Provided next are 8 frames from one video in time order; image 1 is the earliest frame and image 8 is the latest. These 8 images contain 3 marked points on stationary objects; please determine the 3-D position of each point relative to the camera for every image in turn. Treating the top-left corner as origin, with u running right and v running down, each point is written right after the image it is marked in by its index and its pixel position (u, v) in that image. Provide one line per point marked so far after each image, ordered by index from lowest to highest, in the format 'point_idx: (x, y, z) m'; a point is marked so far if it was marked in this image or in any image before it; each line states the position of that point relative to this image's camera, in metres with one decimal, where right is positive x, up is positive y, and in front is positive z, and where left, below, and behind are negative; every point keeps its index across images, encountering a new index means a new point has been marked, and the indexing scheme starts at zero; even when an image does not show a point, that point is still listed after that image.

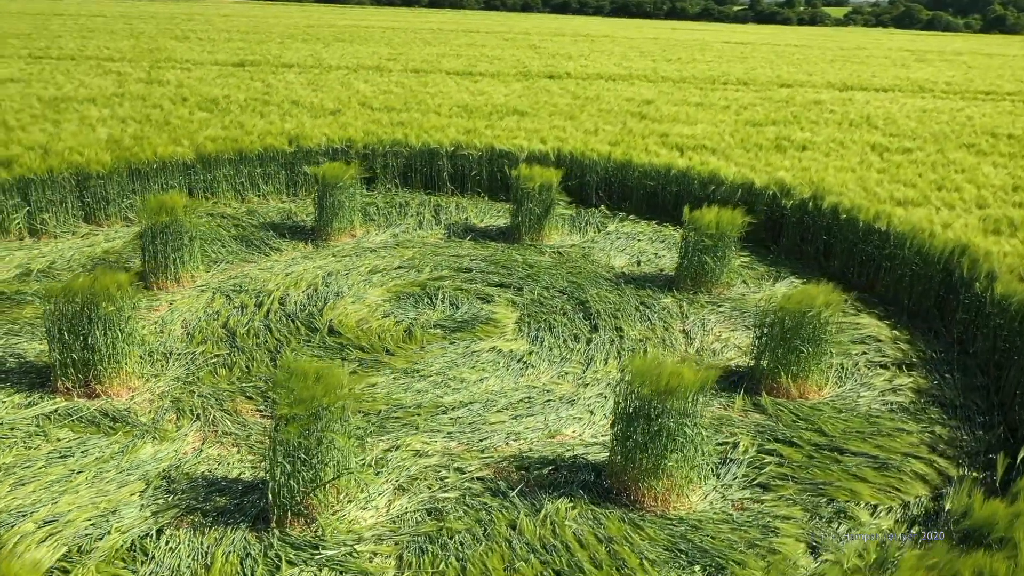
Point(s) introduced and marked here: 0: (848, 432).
0: (+1.7, -0.7, +4.2) m
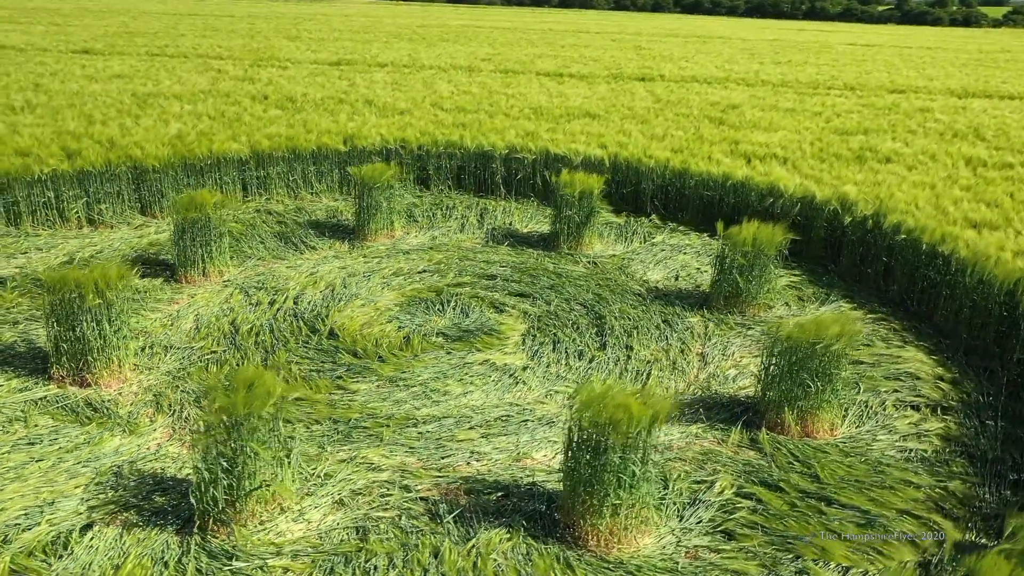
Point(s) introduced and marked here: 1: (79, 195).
0: (+1.5, -0.9, +3.7) m
1: (-3.7, +0.8, +6.8) m
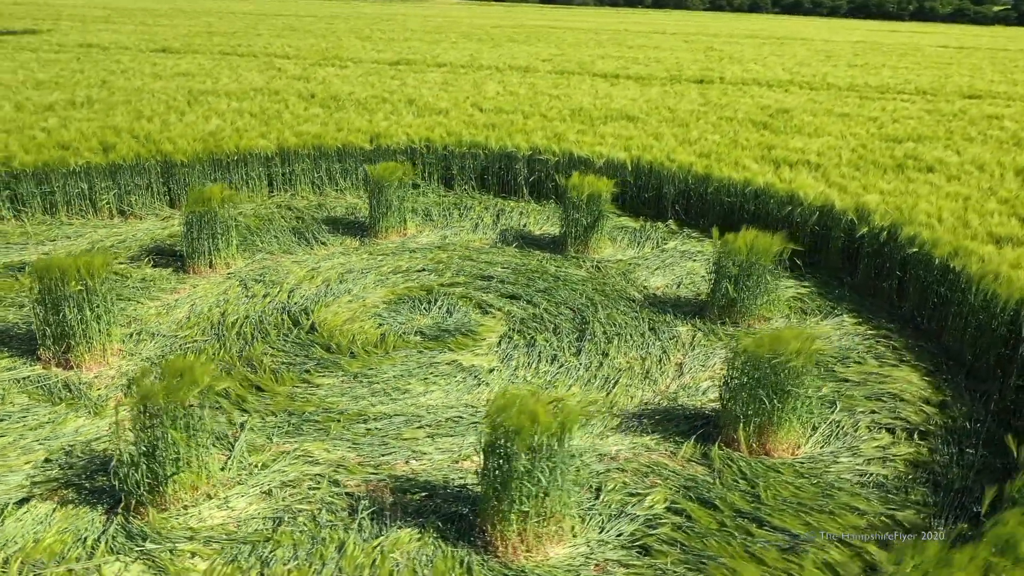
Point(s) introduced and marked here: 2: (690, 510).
0: (+1.2, -0.9, +3.6) m
1: (-3.6, +0.9, +7.2) m
2: (+0.8, -1.0, +3.5) m
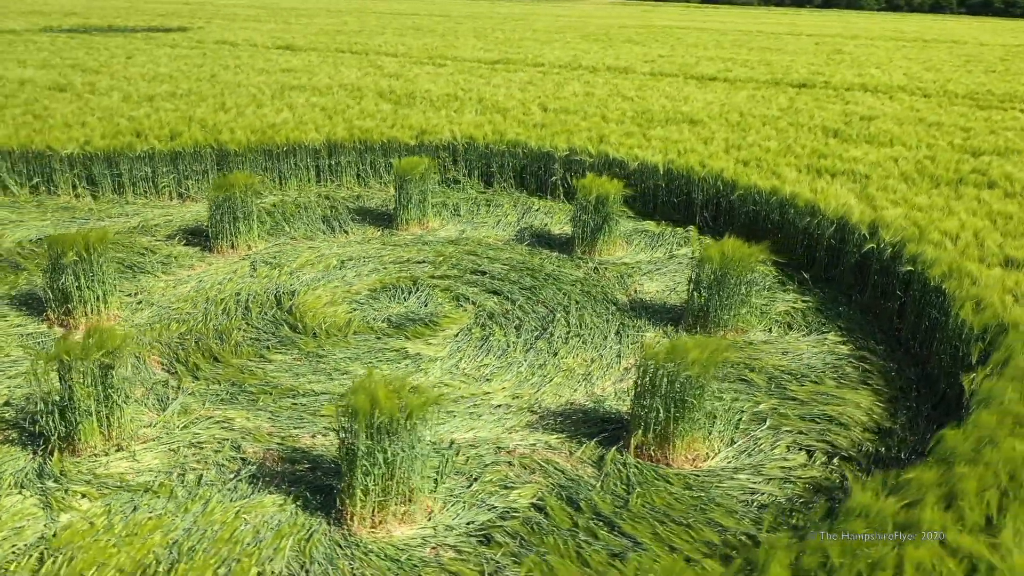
0: (+0.6, -1.0, +3.6) m
1: (-3.3, +1.1, +7.9) m
2: (+0.2, -1.0, +3.6) m
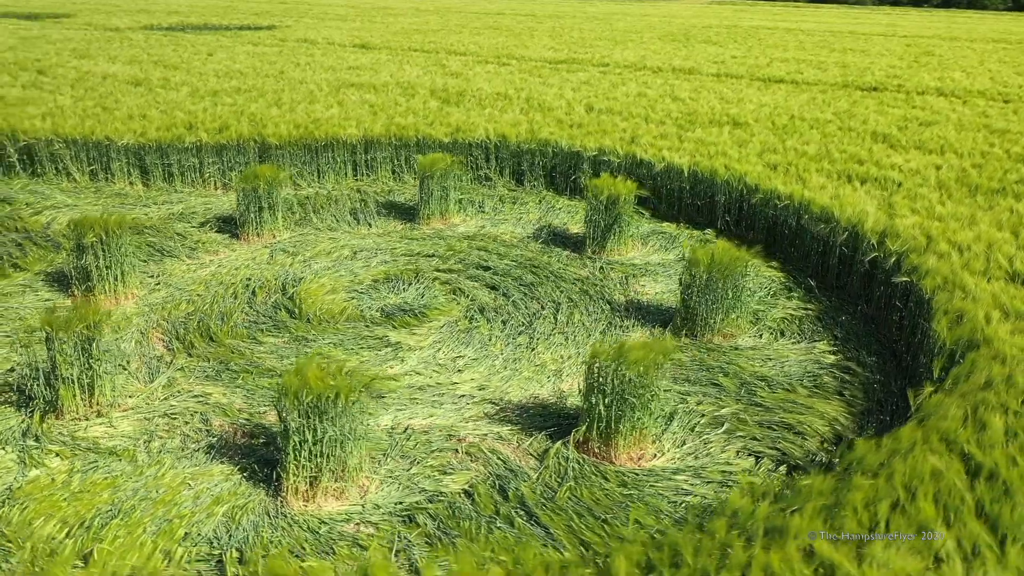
0: (+0.3, -1.0, +3.6) m
1: (-3.1, +1.3, +8.4) m
2: (-0.2, -0.9, +3.7) m
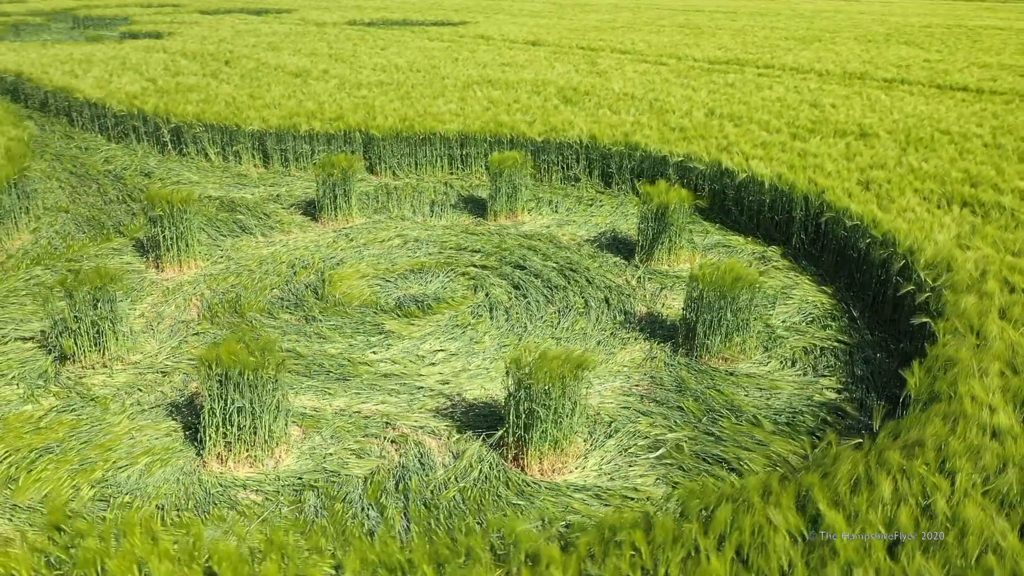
0: (-0.2, -1.0, +3.7) m
1: (-2.1, +1.6, +9.1) m
2: (-0.7, -0.9, +3.8) m
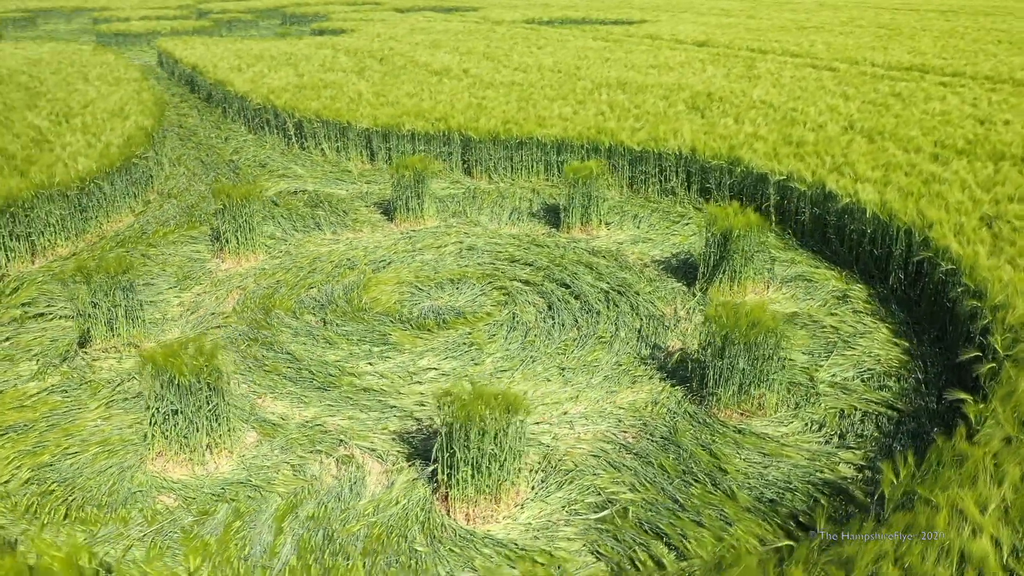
0: (-0.6, -1.1, +3.5) m
1: (-1.0, +1.6, +9.1) m
2: (-1.0, -1.0, +3.7) m
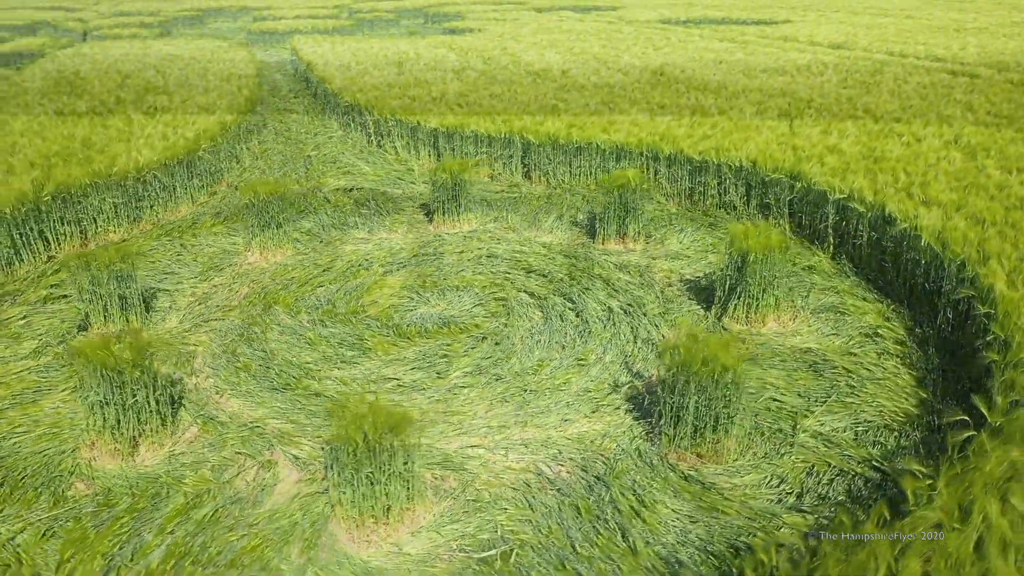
0: (-1.2, -1.1, +3.4) m
1: (-0.3, +1.5, +9.0) m
2: (-1.5, -1.0, +3.7) m
